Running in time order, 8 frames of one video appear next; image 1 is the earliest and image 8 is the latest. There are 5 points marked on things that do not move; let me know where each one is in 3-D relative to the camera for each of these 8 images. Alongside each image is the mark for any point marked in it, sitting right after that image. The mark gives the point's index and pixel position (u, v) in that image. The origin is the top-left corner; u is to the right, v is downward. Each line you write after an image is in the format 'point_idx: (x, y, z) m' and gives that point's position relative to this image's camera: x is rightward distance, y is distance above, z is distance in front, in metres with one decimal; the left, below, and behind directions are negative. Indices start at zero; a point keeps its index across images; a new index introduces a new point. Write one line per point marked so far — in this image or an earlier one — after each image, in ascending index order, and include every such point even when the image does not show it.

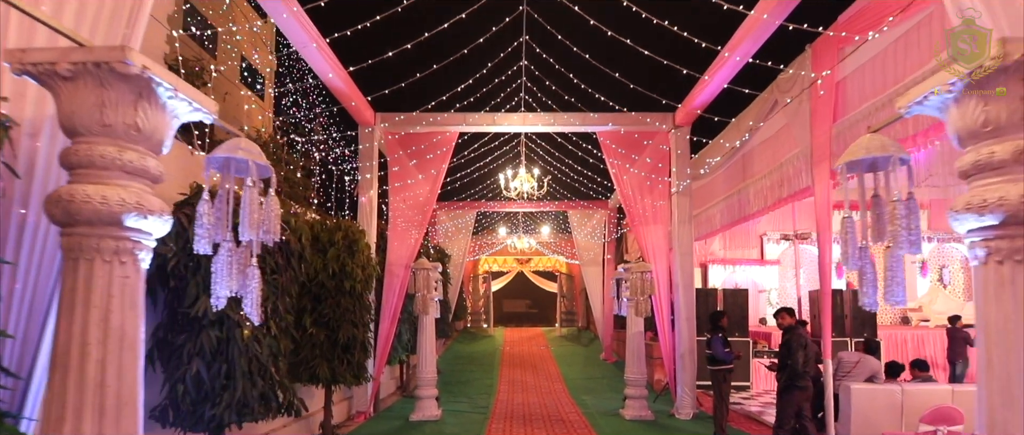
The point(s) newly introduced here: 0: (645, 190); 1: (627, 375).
0: (+1.3, +0.2, +7.5) m
1: (+1.1, -1.5, +7.1) m
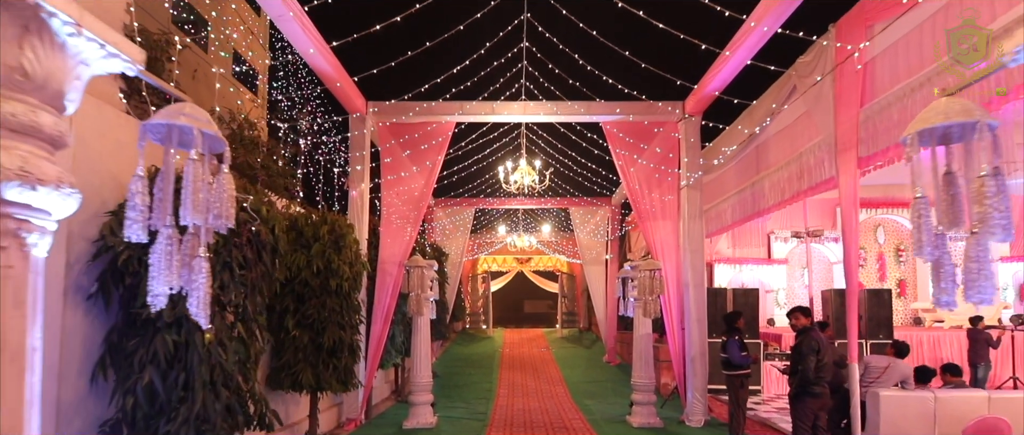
0: (+1.3, +0.3, +7.1) m
1: (+1.1, -1.4, +6.7) m
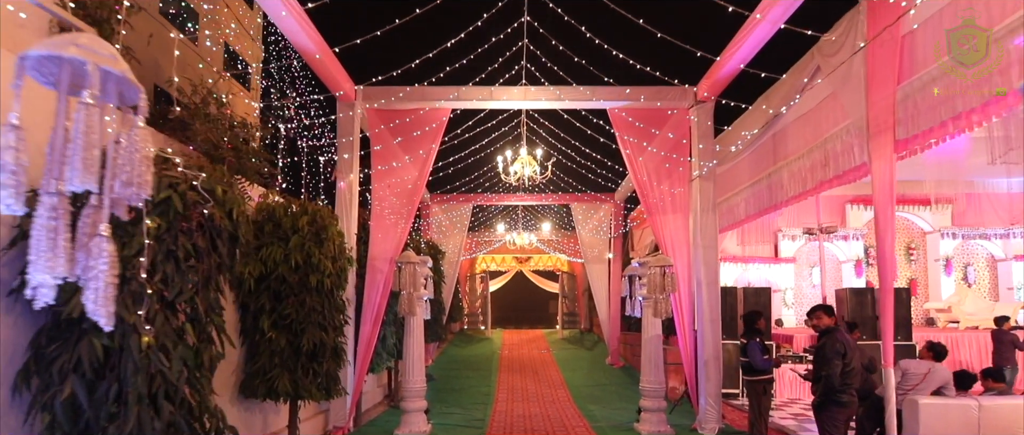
0: (+1.3, +0.3, +6.6) m
1: (+1.0, -1.3, +6.2) m
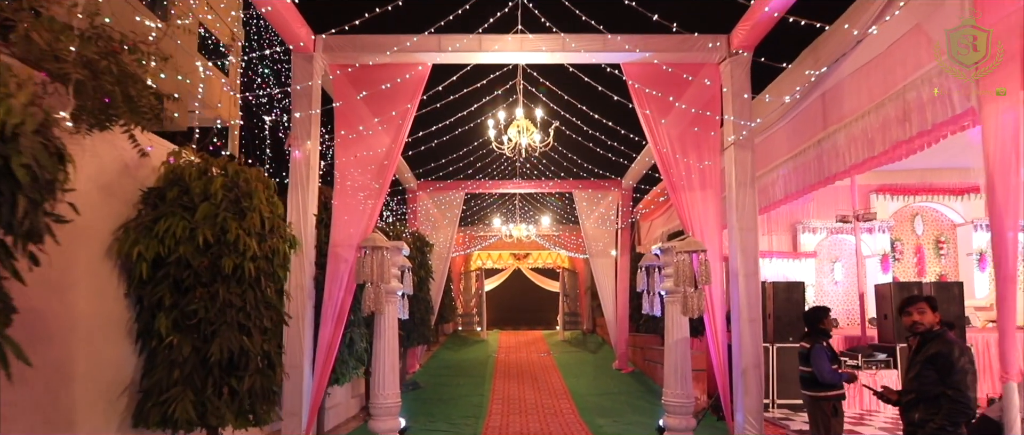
0: (+1.3, +0.5, +5.4) m
1: (+1.0, -1.2, +5.0) m
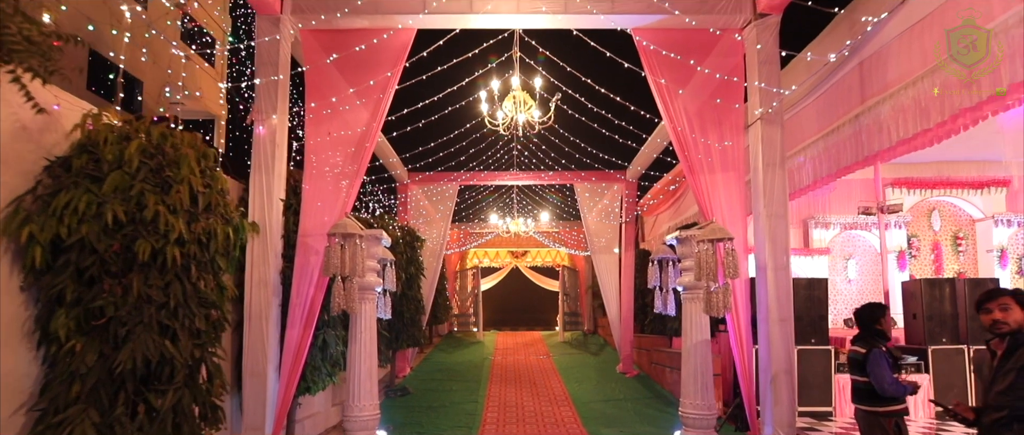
0: (+1.2, +0.6, +4.8) m
1: (+1.0, -1.1, +4.3) m
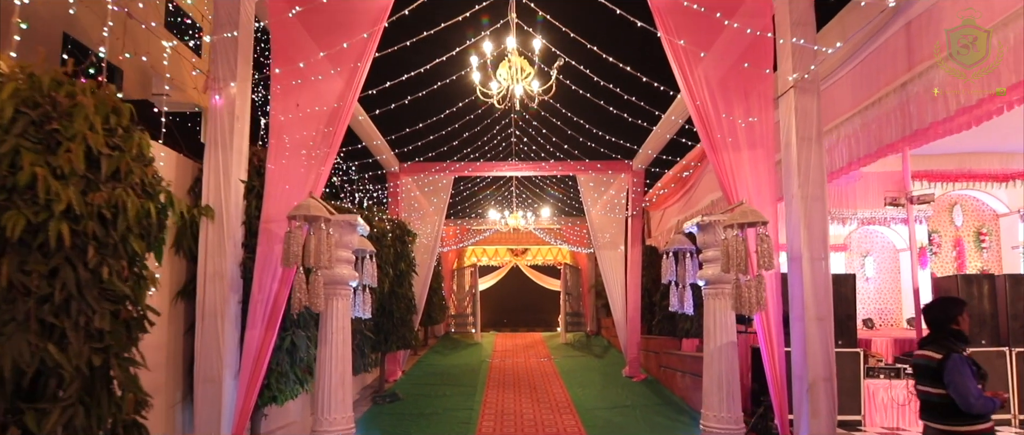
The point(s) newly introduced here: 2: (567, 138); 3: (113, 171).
0: (+1.2, +0.7, +4.2) m
1: (+1.0, -1.0, +3.7) m
2: (+0.5, +0.7, +6.9) m
3: (-1.2, +0.1, +2.3) m
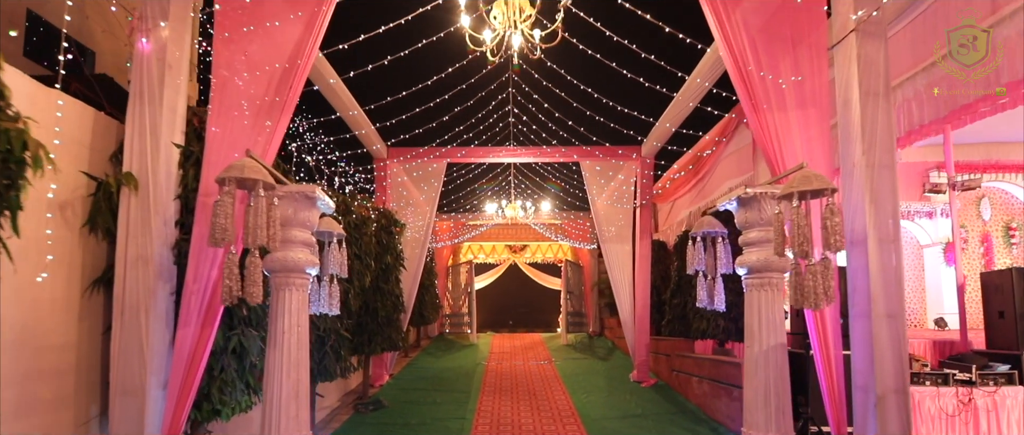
0: (+1.2, +0.8, +3.4) m
1: (+0.9, -0.9, +3.0) m
2: (+0.5, +0.8, +6.1) m
3: (-1.2, +0.3, +1.5) m
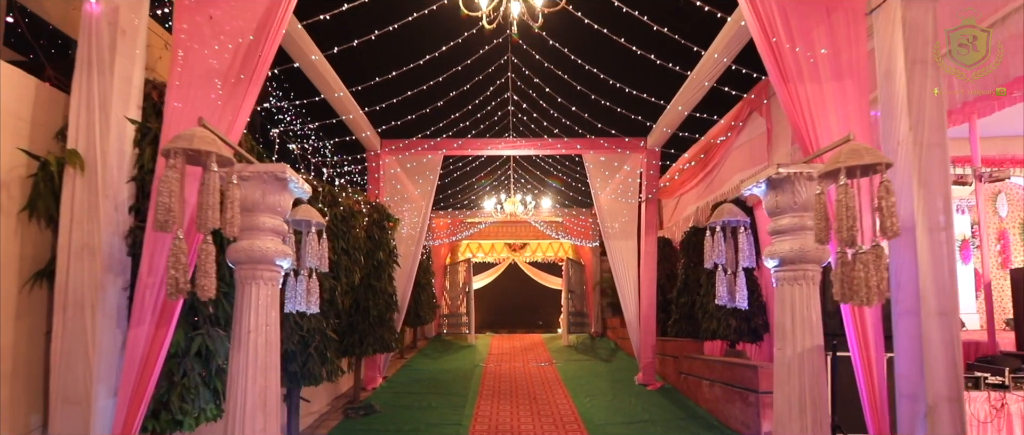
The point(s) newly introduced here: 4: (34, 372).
0: (+1.2, +0.8, +3.0) m
1: (+0.9, -0.8, +2.6) m
2: (+0.5, +0.9, +5.8) m
3: (-1.2, +0.3, +1.1) m
4: (-1.7, -0.5, +2.7) m
